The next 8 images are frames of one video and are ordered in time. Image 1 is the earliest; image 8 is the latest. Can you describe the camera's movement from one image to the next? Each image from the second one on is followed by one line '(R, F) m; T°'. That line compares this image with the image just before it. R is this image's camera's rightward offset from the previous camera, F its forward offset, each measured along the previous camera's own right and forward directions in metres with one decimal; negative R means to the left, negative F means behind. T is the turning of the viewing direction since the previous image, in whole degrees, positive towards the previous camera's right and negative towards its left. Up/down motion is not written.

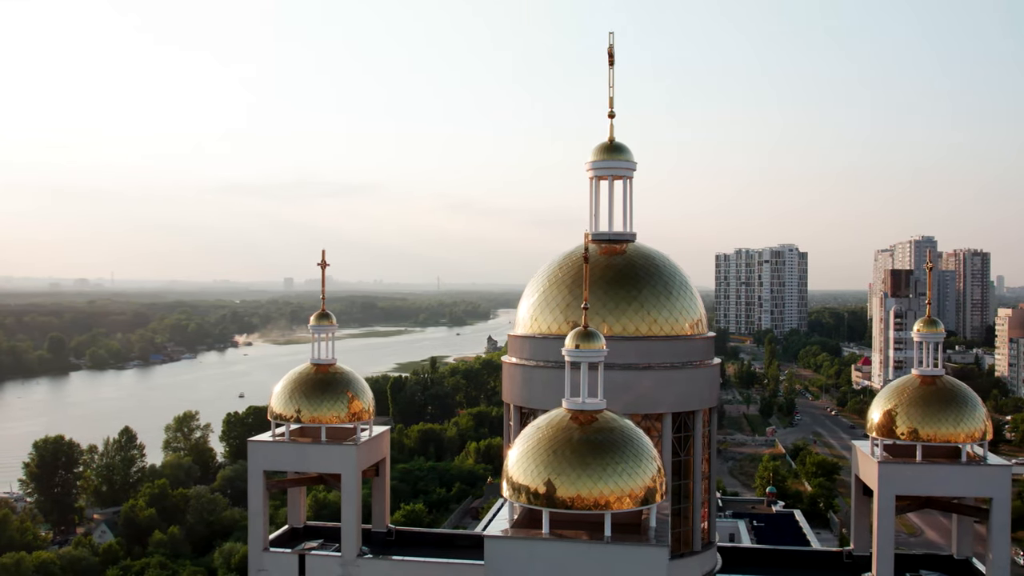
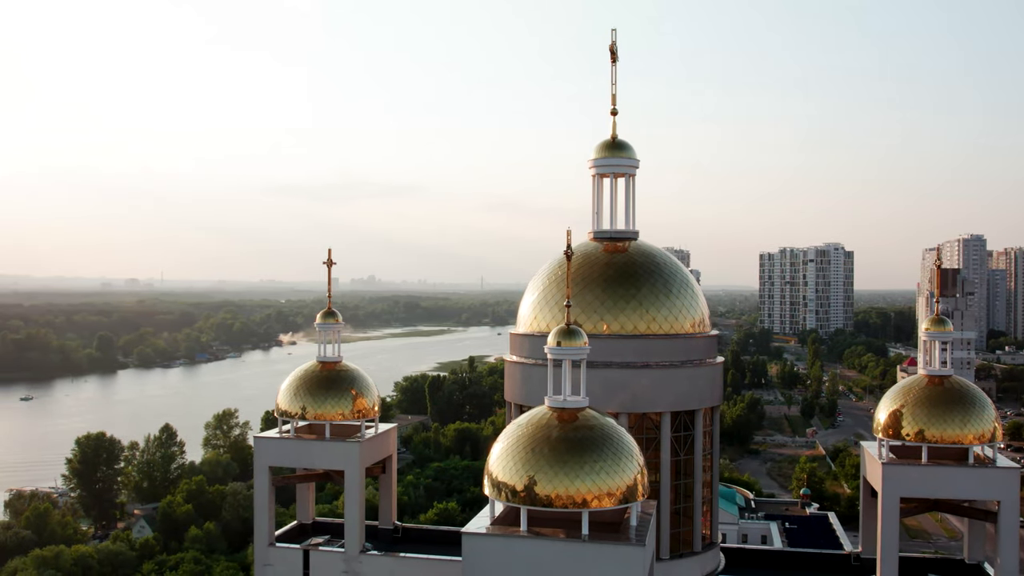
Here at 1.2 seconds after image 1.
(+0.5, 0.0) m; -2°
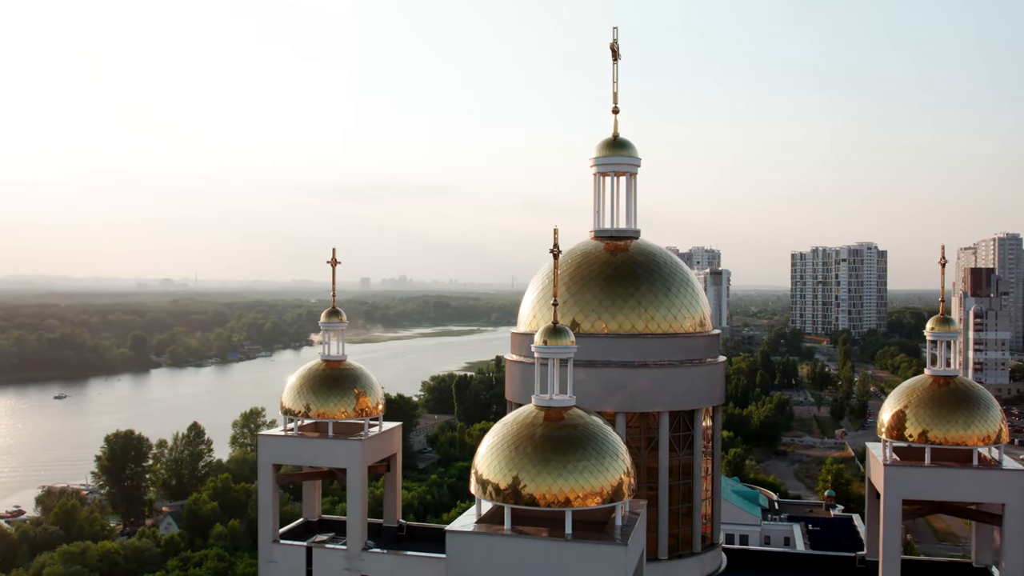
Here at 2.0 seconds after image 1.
(+0.4, 0.0) m; -2°
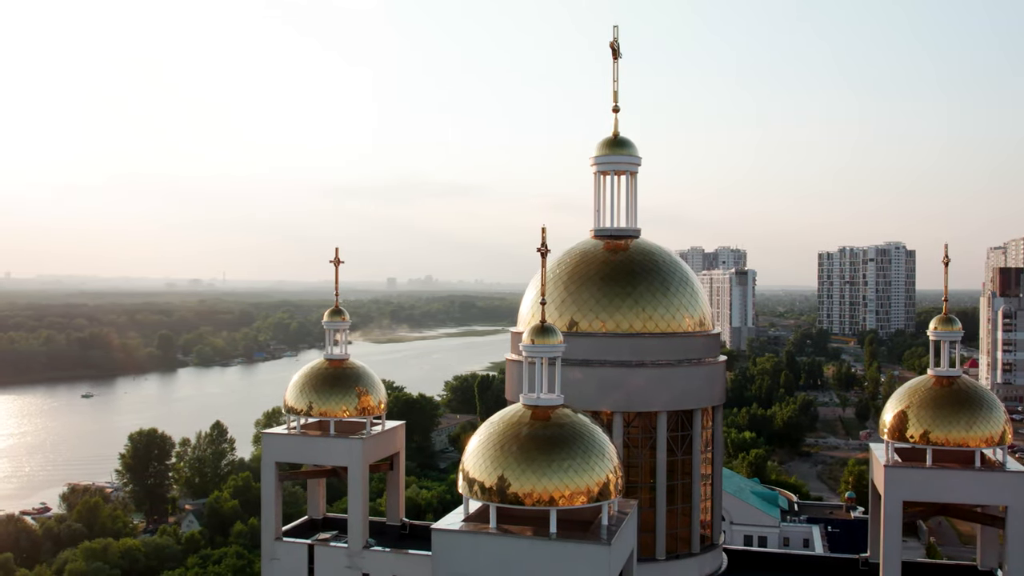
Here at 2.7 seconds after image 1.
(+0.3, 0.0) m; -1°
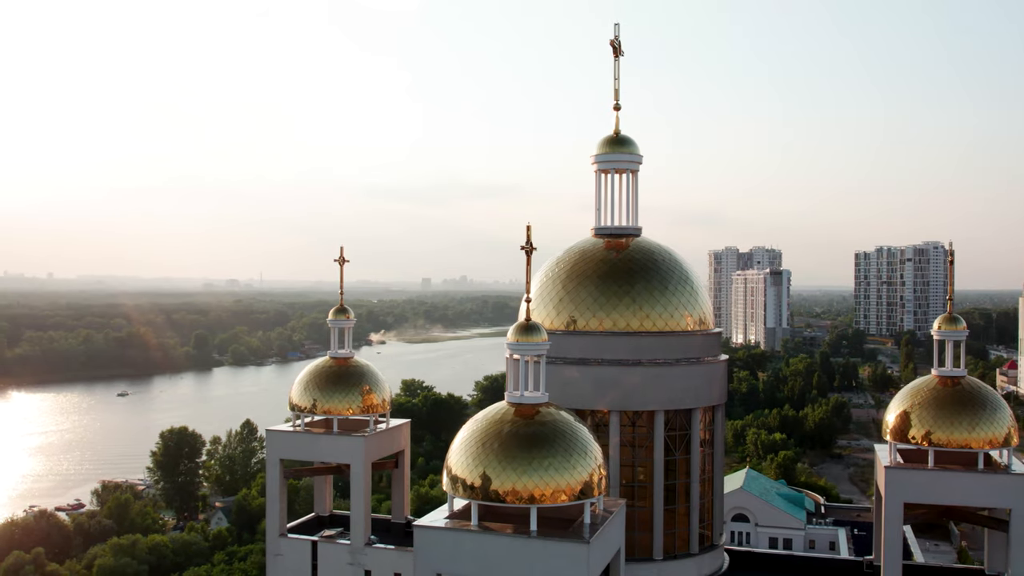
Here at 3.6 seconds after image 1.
(+0.4, 0.0) m; -2°
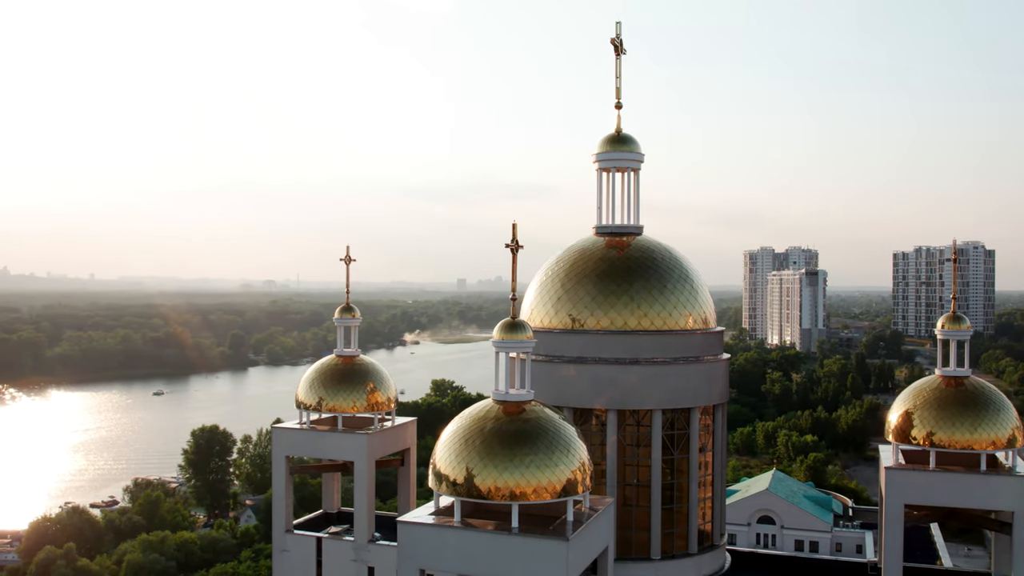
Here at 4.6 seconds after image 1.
(+0.4, 0.0) m; -2°
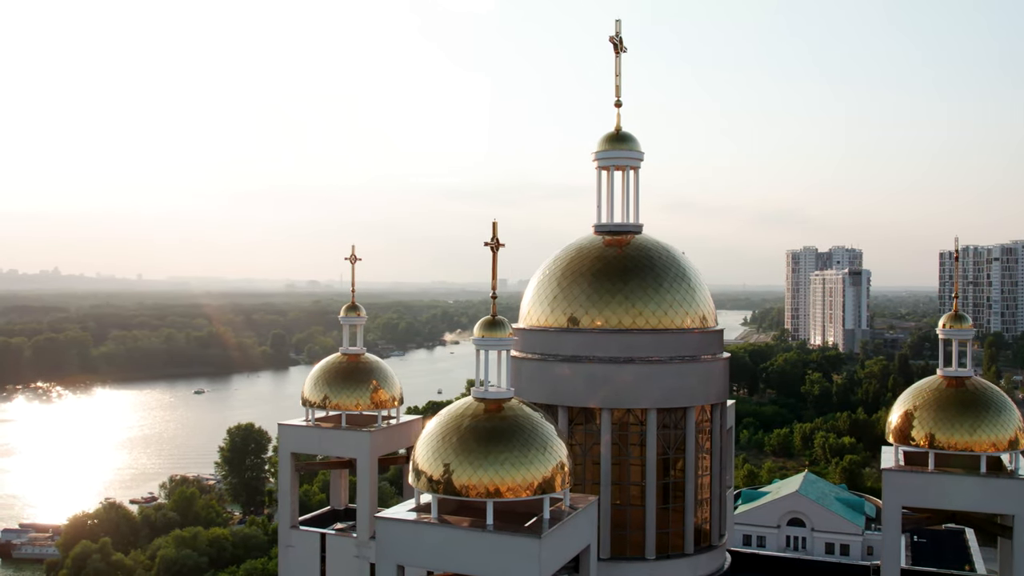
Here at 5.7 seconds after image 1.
(+0.5, 0.0) m; -2°
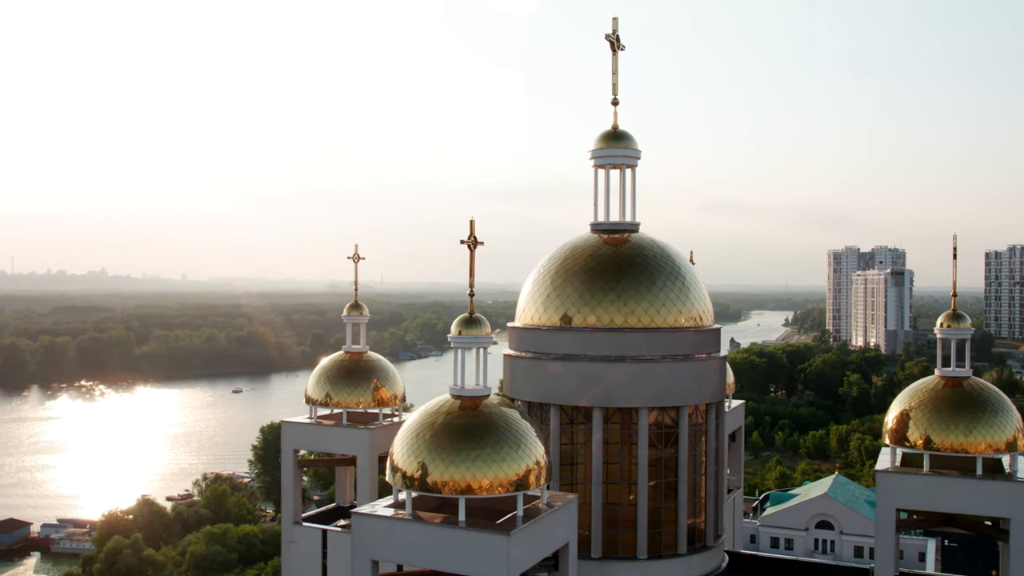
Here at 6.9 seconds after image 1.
(+0.6, 0.0) m; -2°
